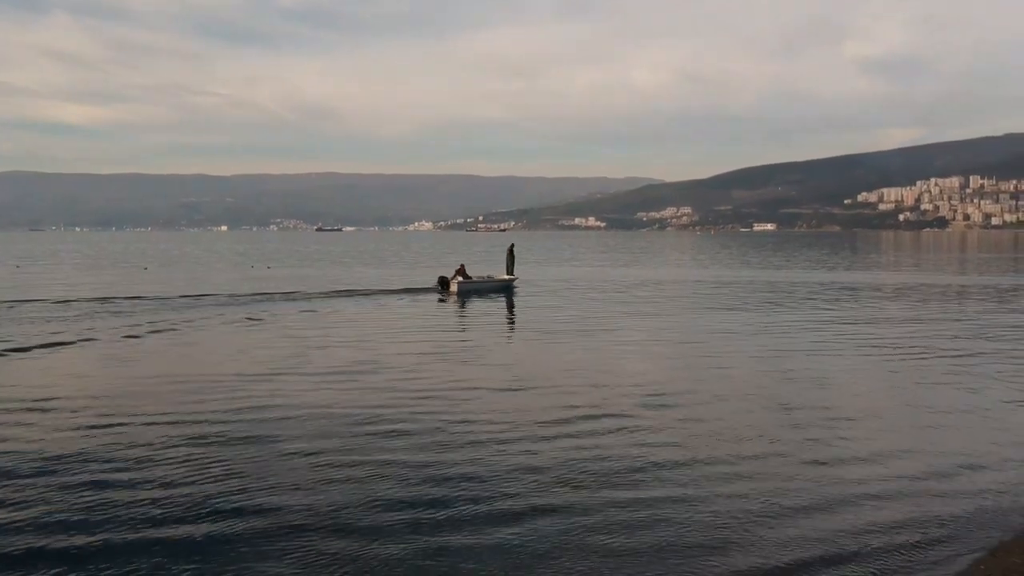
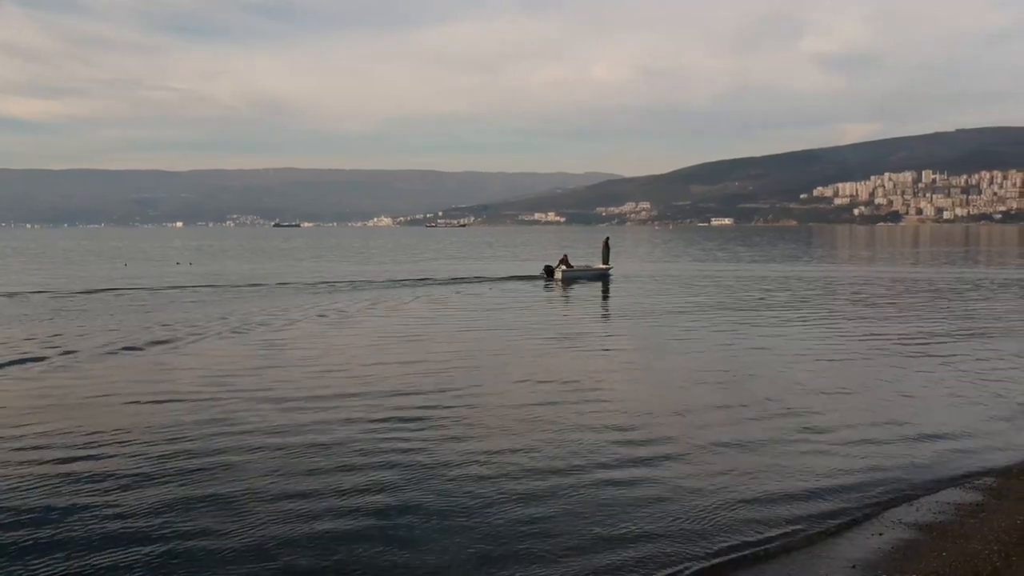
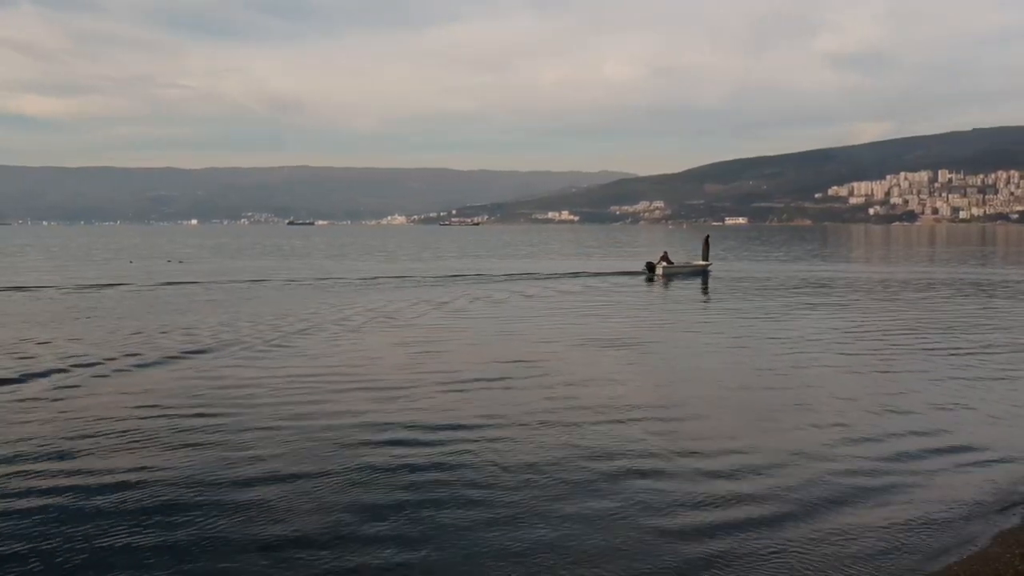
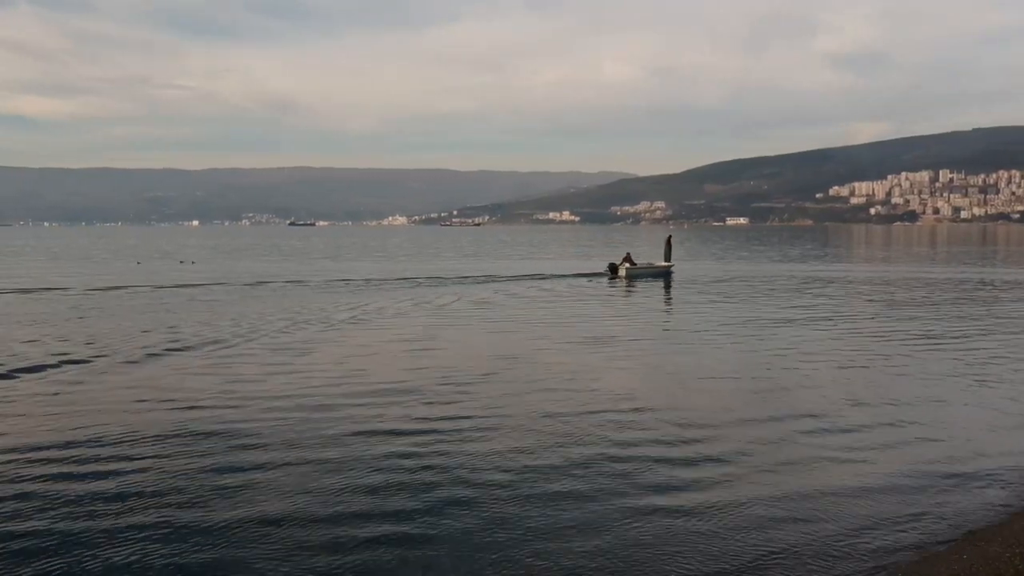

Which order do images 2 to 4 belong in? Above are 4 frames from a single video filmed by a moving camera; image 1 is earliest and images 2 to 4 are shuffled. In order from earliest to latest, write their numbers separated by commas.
2, 4, 3
